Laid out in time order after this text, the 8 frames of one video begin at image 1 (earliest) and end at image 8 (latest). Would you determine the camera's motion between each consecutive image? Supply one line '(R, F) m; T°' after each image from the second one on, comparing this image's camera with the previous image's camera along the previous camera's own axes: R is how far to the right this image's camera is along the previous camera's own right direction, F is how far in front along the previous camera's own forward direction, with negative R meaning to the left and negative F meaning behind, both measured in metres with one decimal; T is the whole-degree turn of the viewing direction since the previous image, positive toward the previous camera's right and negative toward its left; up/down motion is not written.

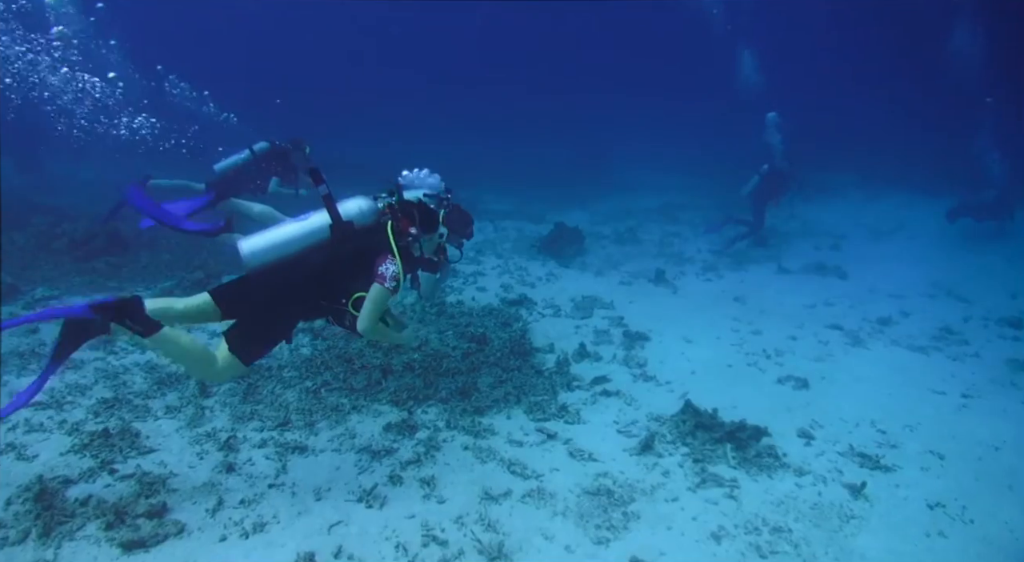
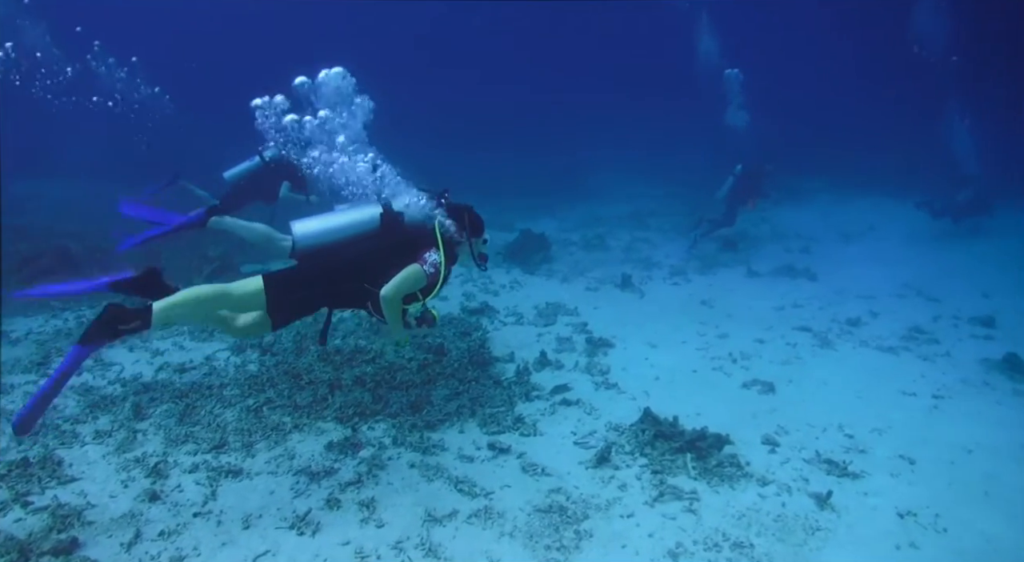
(+0.4, +0.4) m; +2°
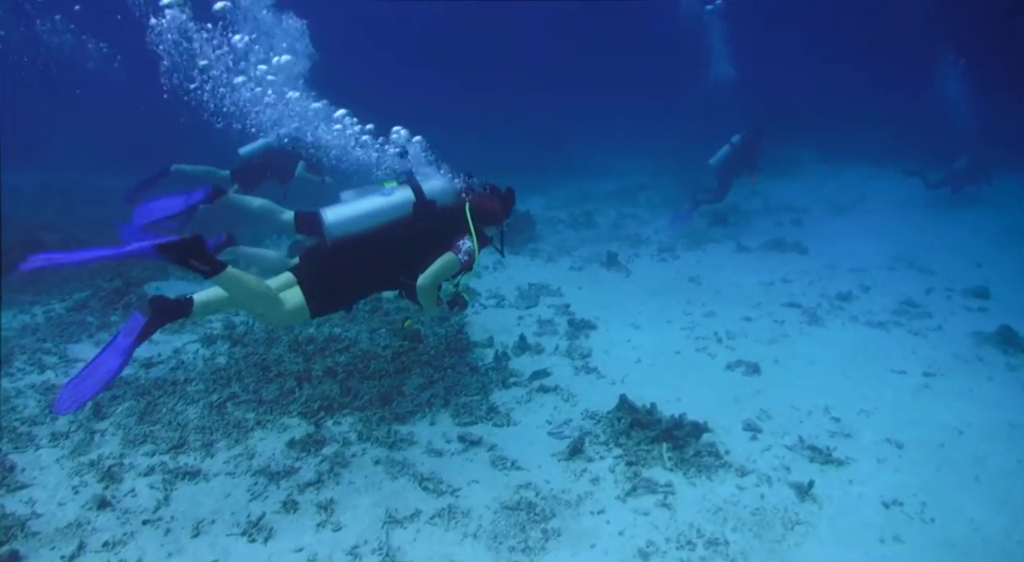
(+0.4, +0.4) m; 0°
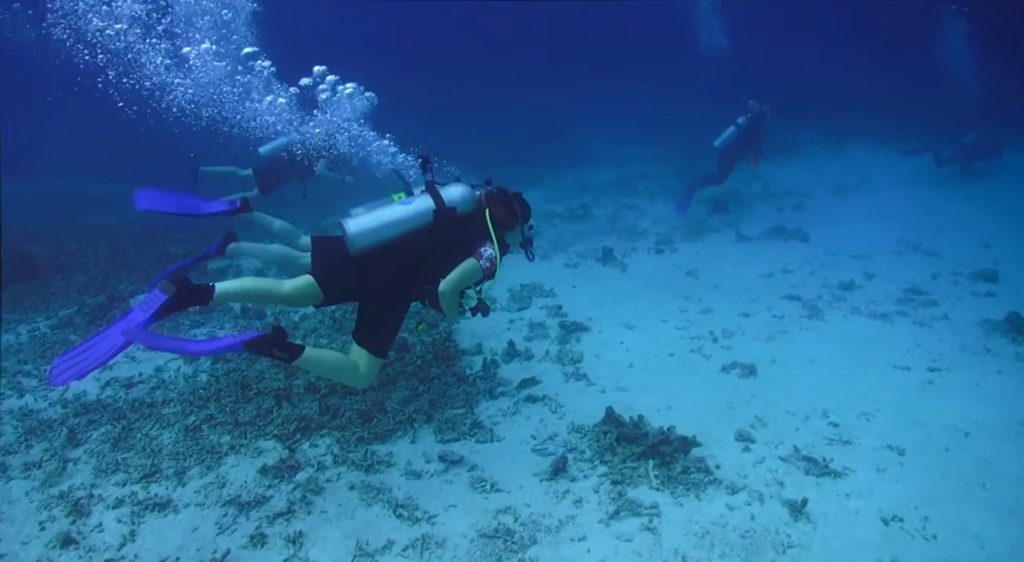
(+0.4, +0.4) m; -1°
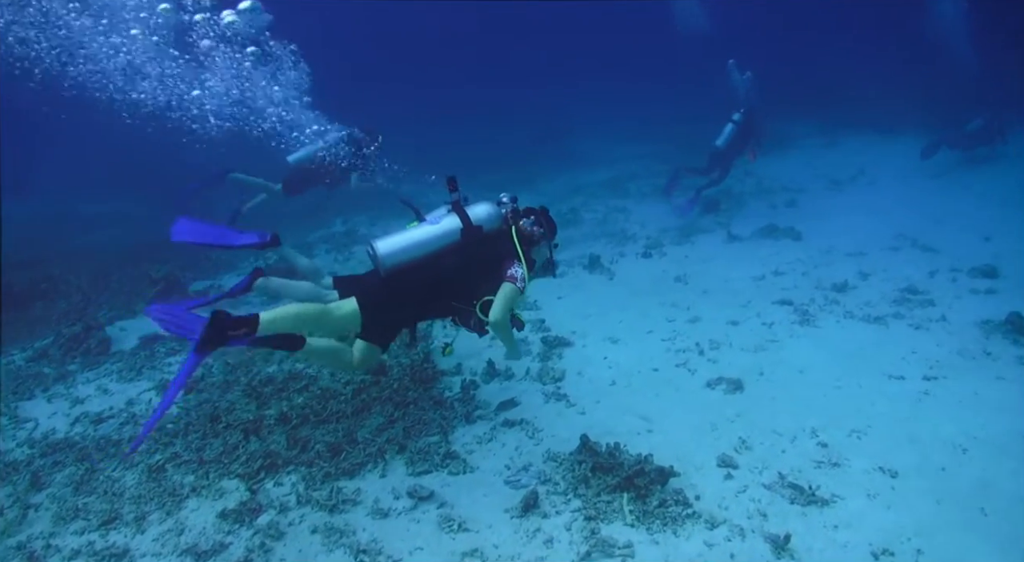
(+0.4, +0.4) m; -1°
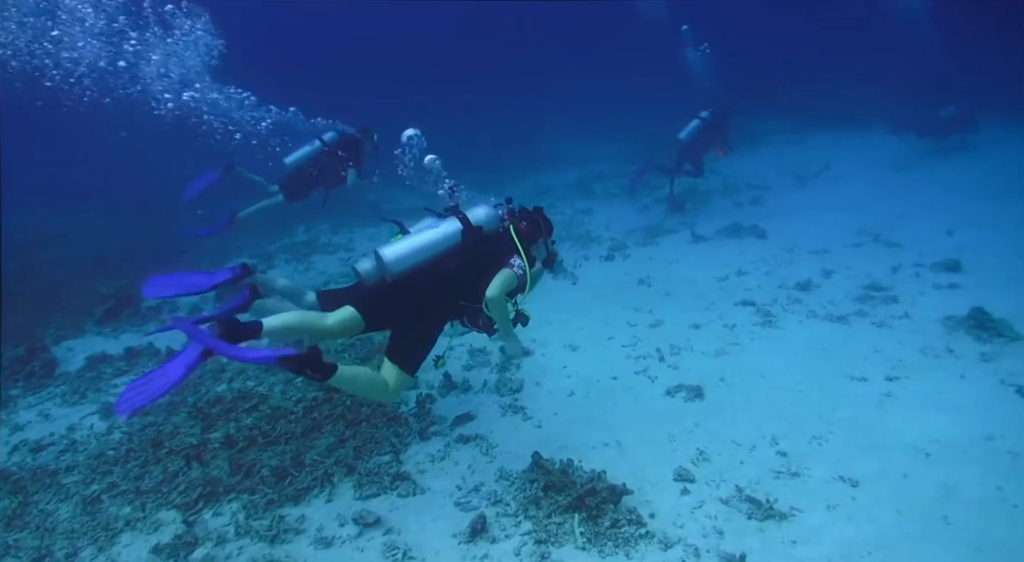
(+0.3, +0.3) m; +2°
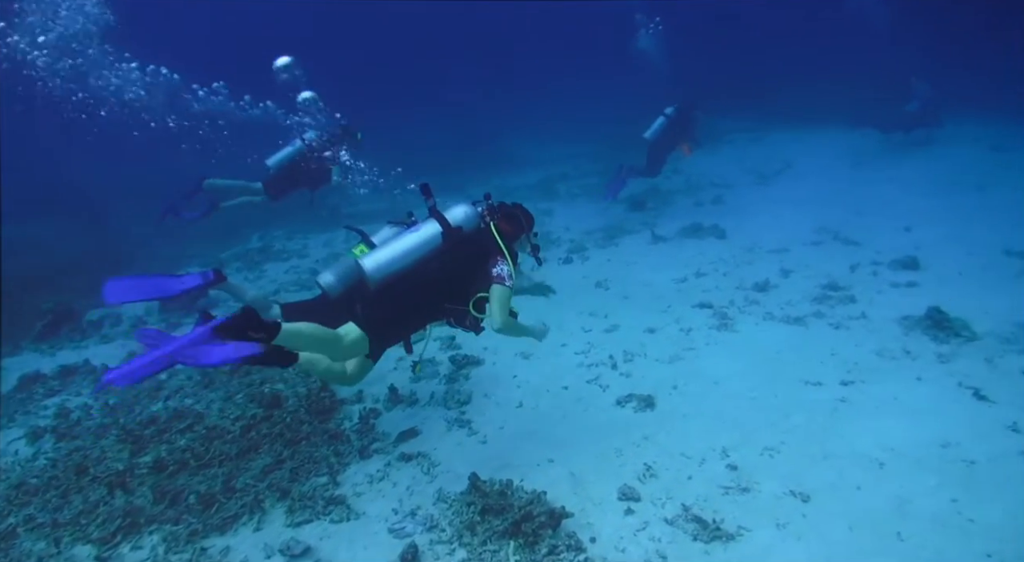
(+0.4, +0.4) m; +2°
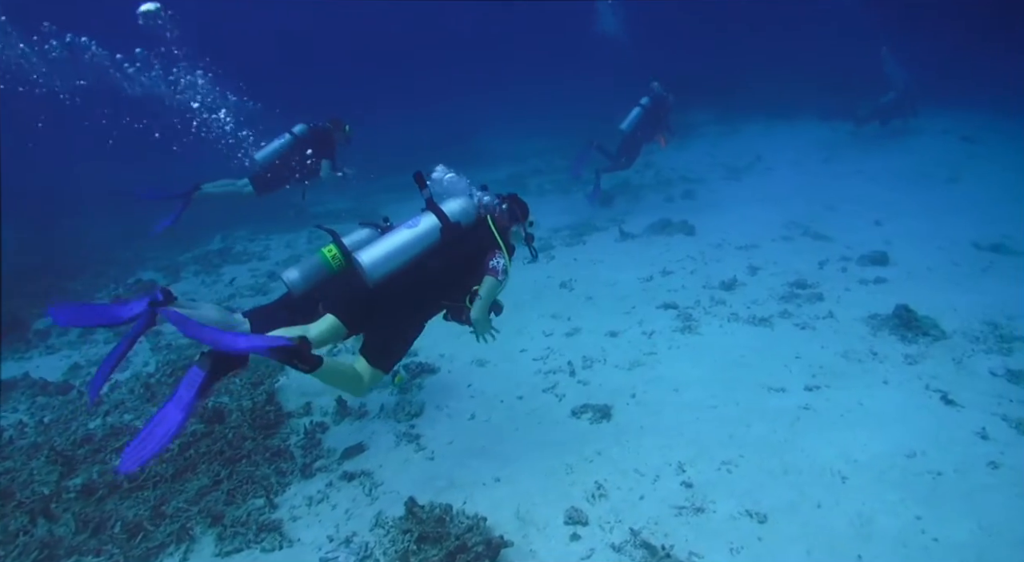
(+0.4, +0.4) m; +1°
